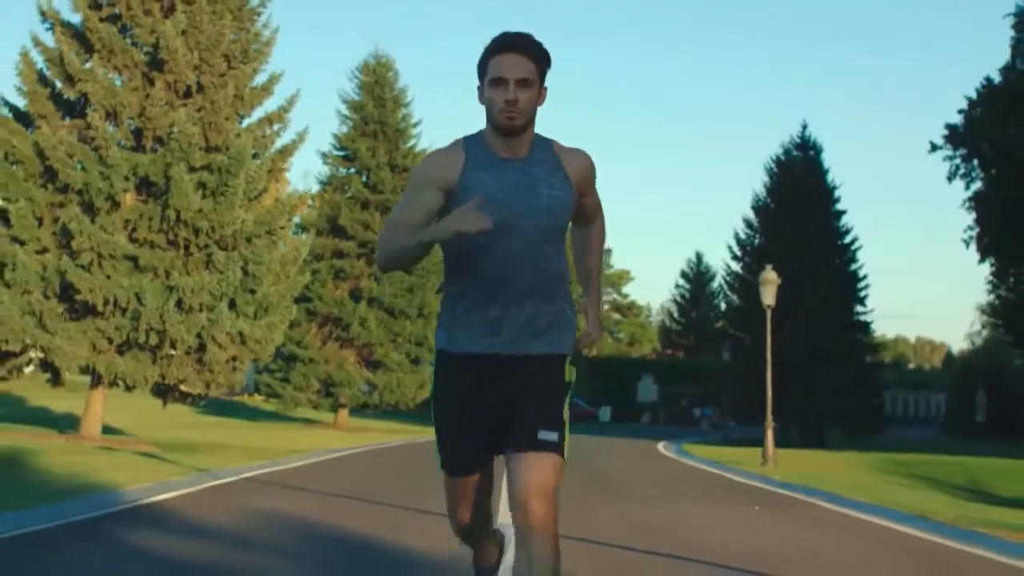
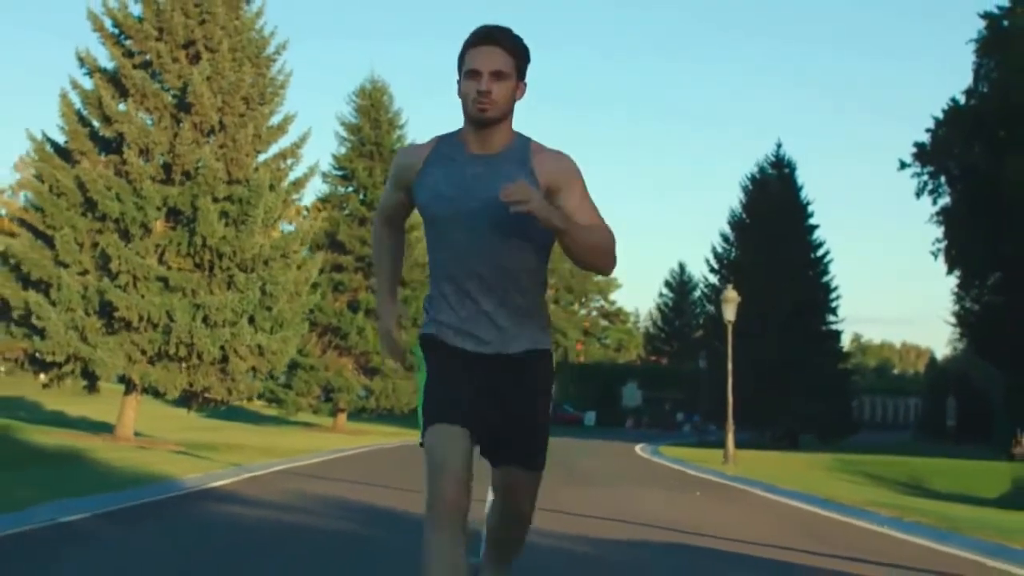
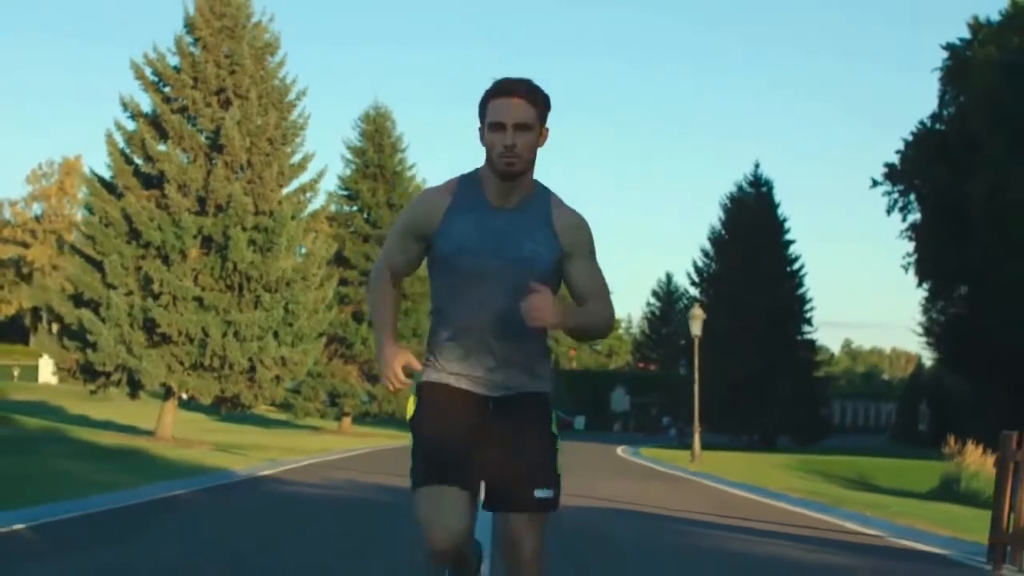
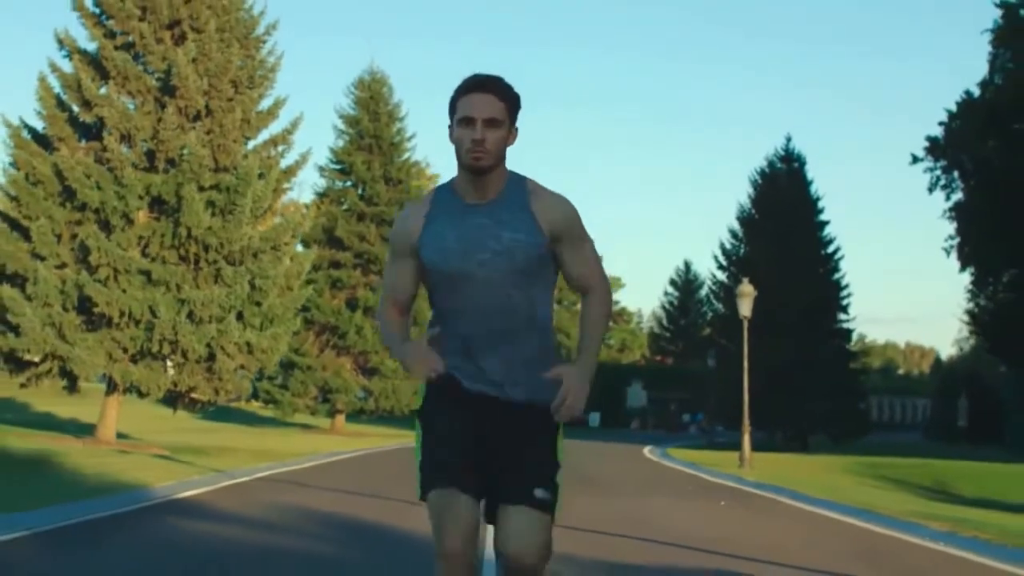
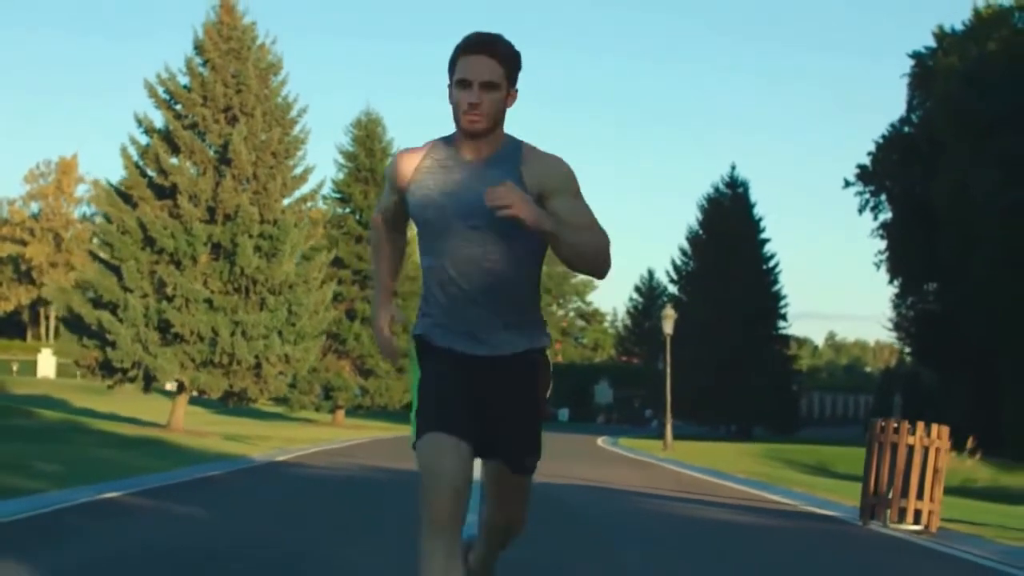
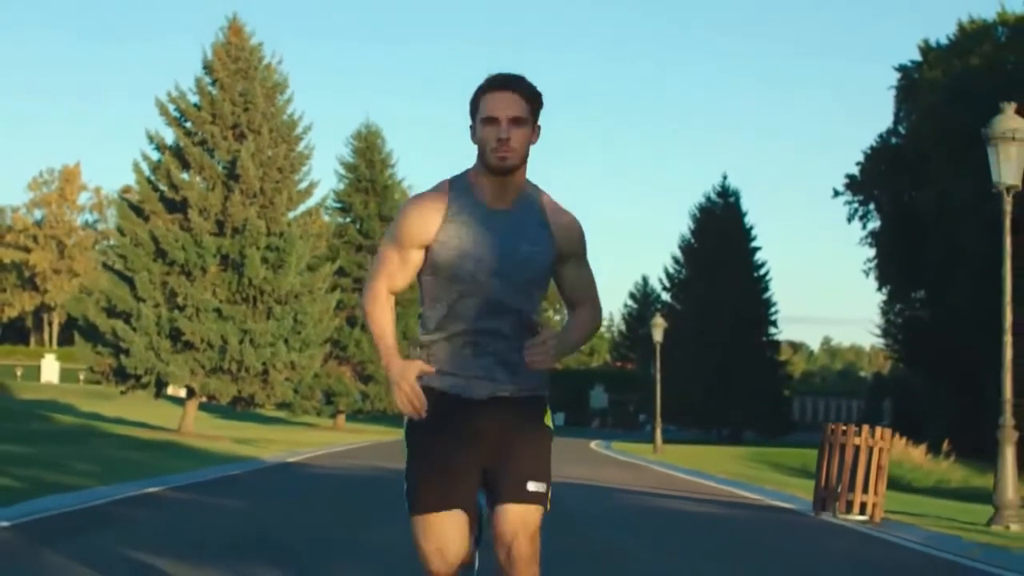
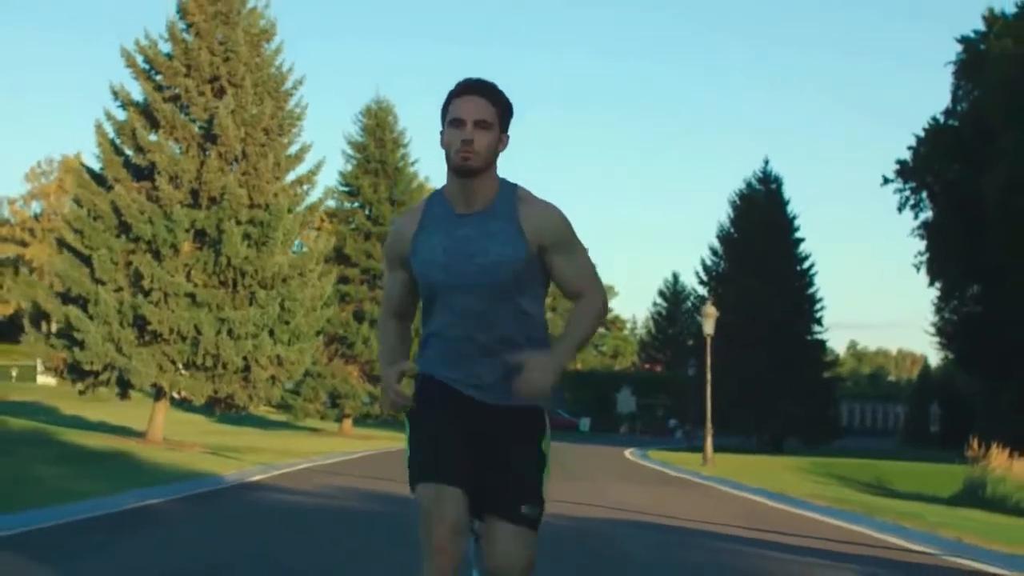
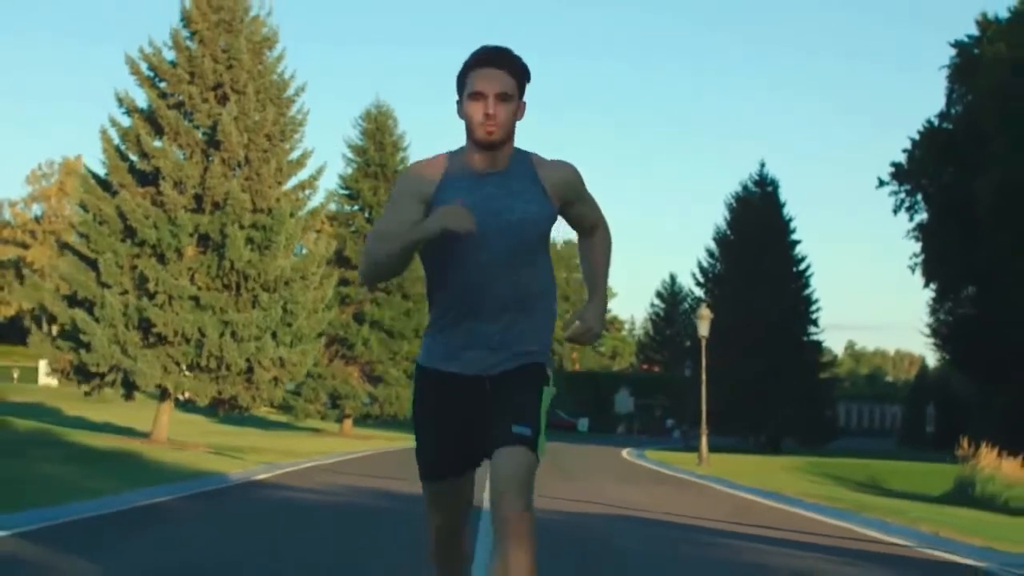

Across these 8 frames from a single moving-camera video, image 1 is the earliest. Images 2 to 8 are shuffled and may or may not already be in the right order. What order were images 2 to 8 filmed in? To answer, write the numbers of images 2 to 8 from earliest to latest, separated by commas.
4, 2, 7, 8, 3, 5, 6
